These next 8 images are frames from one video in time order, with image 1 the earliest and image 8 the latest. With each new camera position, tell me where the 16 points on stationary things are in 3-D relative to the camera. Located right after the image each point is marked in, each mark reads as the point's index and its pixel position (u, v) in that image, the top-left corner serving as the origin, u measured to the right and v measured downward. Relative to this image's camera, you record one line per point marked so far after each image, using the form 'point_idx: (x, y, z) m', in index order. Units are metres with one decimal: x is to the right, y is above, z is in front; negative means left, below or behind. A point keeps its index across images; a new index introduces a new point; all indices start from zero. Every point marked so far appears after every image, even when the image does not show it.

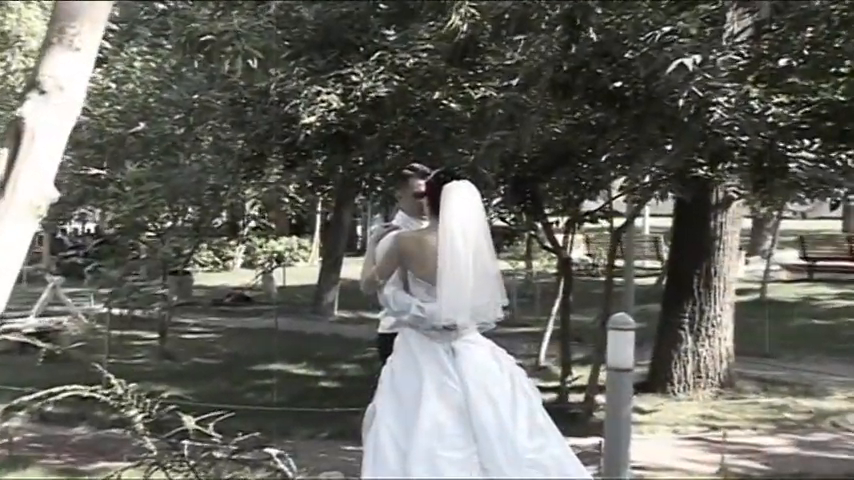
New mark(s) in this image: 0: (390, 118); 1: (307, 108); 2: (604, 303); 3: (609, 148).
0: (-0.2, +0.8, +8.9) m
1: (-0.7, +0.8, +8.6) m
2: (+1.1, -0.4, +9.0) m
3: (+1.2, +0.6, +9.0) m
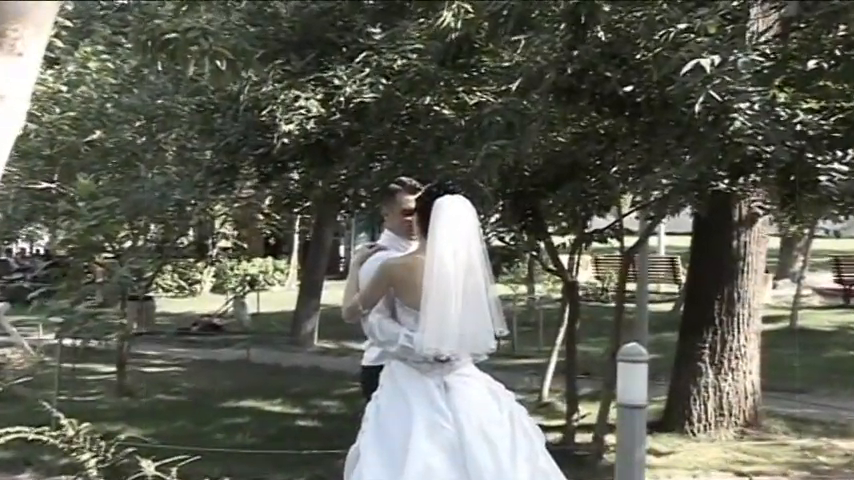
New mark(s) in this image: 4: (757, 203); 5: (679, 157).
0: (-0.3, +0.6, +8.0) m
1: (-0.8, +0.7, +7.7) m
2: (+1.1, -0.5, +8.1) m
3: (+1.1, +0.5, +8.1) m
4: (+2.0, +0.2, +8.6) m
5: (+1.4, +0.4, +7.6) m
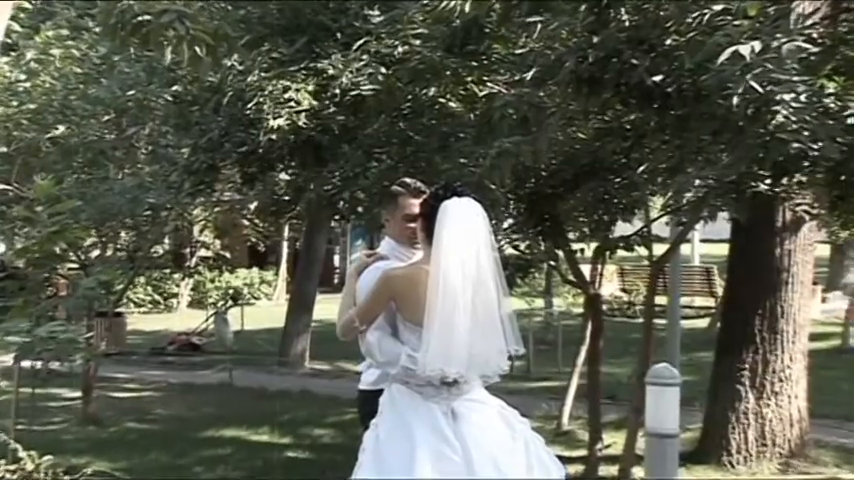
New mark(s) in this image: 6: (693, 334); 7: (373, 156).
0: (-0.3, +0.6, +7.1) m
1: (-0.8, +0.6, +6.9) m
2: (+1.1, -0.6, +7.2) m
3: (+1.1, +0.4, +7.2) m
4: (+2.1, +0.2, +7.7) m
5: (+1.4, +0.4, +6.8) m
6: (+3.0, -1.1, +15.6) m
7: (-0.3, +0.4, +7.1) m
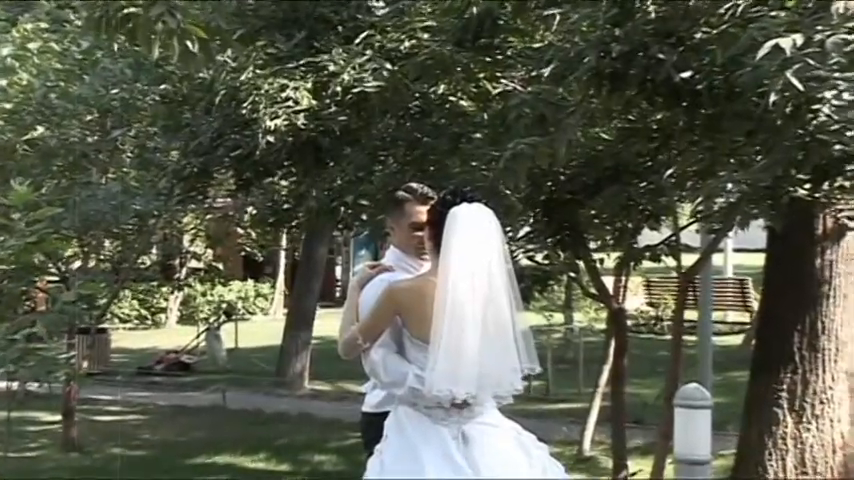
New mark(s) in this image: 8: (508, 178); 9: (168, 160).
0: (-0.2, +0.6, +6.6) m
1: (-0.7, +0.6, +6.3) m
2: (+1.2, -0.6, +6.7) m
3: (+1.2, +0.4, +6.6) m
4: (+2.1, +0.1, +7.2) m
5: (+1.4, +0.4, +6.2) m
6: (+3.2, -1.2, +15.0) m
7: (-0.2, +0.4, +6.6) m
8: (+0.3, +0.2, +6.0) m
9: (-1.3, +0.4, +7.0) m
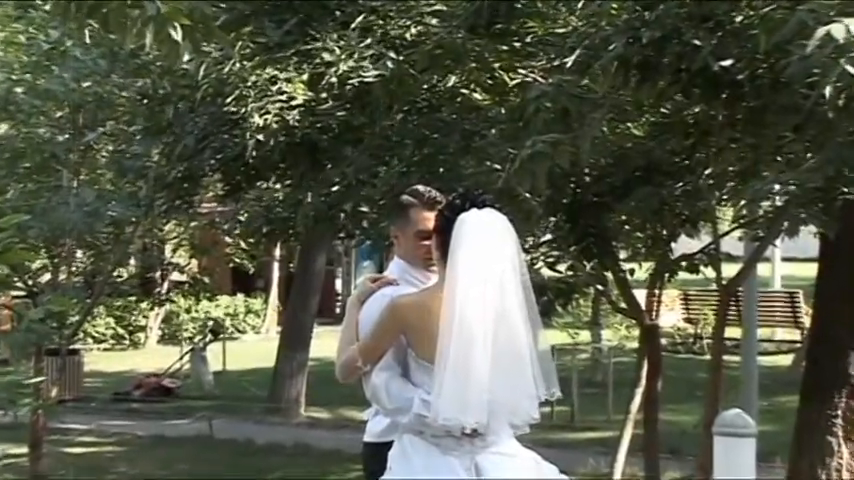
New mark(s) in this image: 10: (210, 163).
0: (-0.2, +0.5, +5.9) m
1: (-0.7, +0.6, +5.7) m
2: (+1.2, -0.7, +5.9) m
3: (+1.2, +0.3, +5.9) m
4: (+2.2, +0.1, +6.4) m
5: (+1.4, +0.3, +5.5) m
6: (+3.4, -1.3, +14.3) m
7: (-0.2, +0.3, +5.9) m
8: (+0.3, +0.2, +5.3) m
9: (-1.2, +0.4, +6.4) m
10: (-0.9, +0.3, +6.1) m
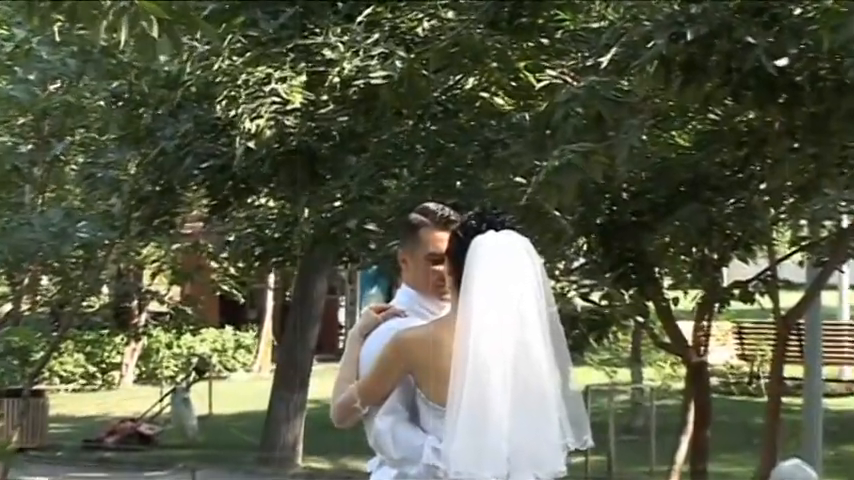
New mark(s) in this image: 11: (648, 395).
0: (-0.1, +0.4, +5.2) m
1: (-0.6, +0.5, +4.9) m
2: (+1.3, -0.8, +5.2) m
3: (+1.3, +0.2, +5.2) m
4: (+2.2, 0.0, +5.7) m
5: (+1.5, +0.3, +4.7) m
6: (+3.5, -1.6, +13.4) m
7: (-0.1, +0.2, +5.2) m
8: (+0.4, +0.1, +4.6) m
9: (-1.2, +0.2, +5.7) m
10: (-0.9, +0.2, +5.3) m
11: (+1.7, -1.2, +10.5) m
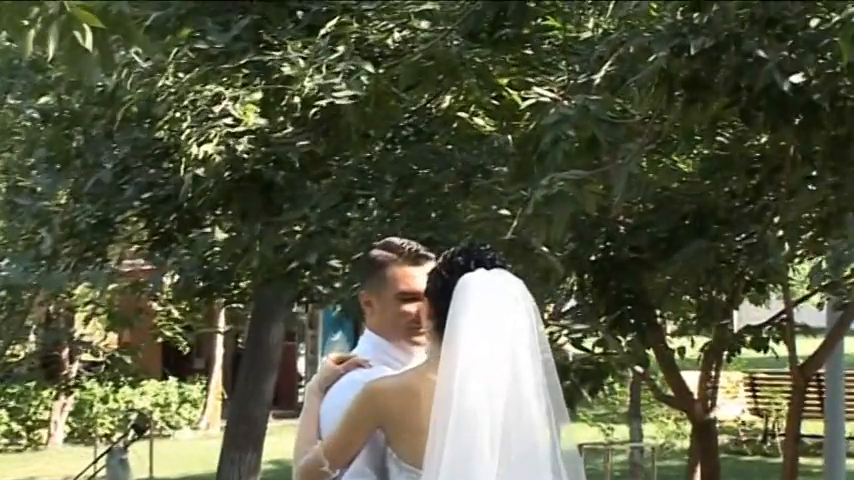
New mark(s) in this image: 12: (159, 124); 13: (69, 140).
0: (-0.2, +0.3, +4.6) m
1: (-0.7, +0.3, +4.4) m
2: (+1.2, -0.9, +4.6) m
3: (+1.2, +0.1, +4.6) m
4: (+2.1, -0.1, +5.1) m
5: (+1.4, +0.1, +4.2) m
6: (+3.4, -1.9, +12.8) m
7: (-0.2, +0.1, +4.6) m
8: (+0.3, 0.0, +4.0) m
9: (-1.3, +0.1, +5.1) m
10: (-1.0, +0.1, +4.7) m
11: (+1.5, -1.4, +9.9) m
12: (-0.8, +0.4, +4.5) m
13: (-1.2, +0.3, +4.9) m
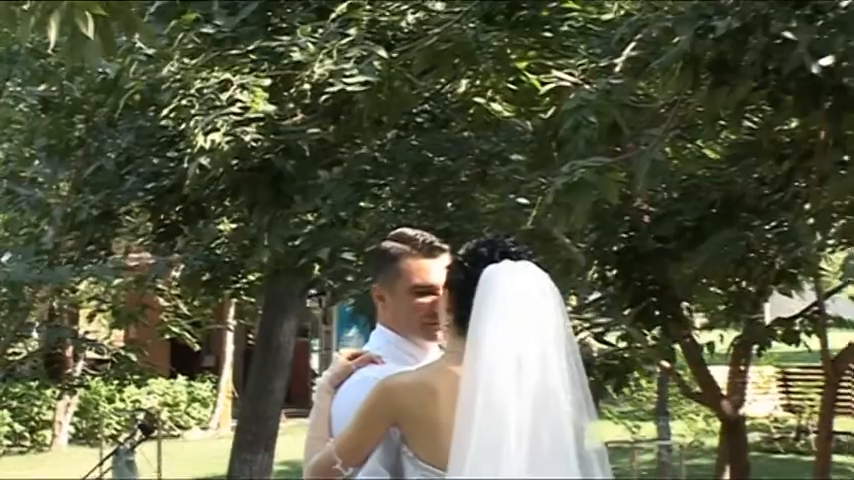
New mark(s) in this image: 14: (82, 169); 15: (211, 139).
0: (-0.2, +0.3, +4.4) m
1: (-0.7, +0.4, +4.2) m
2: (+1.2, -0.8, +4.4) m
3: (+1.2, +0.2, +4.4) m
4: (+2.2, -0.1, +4.9) m
5: (+1.5, +0.2, +4.0) m
6: (+3.5, -1.9, +12.6) m
7: (-0.2, +0.1, +4.4) m
8: (+0.3, 0.0, +3.8) m
9: (-1.2, +0.1, +4.9) m
10: (-0.9, +0.1, +4.6) m
11: (+1.6, -1.4, +9.7) m
12: (-0.8, +0.4, +4.3) m
13: (-1.2, +0.3, +4.8) m
14: (-1.1, +0.2, +4.7) m
15: (-0.6, +0.3, +4.2) m
